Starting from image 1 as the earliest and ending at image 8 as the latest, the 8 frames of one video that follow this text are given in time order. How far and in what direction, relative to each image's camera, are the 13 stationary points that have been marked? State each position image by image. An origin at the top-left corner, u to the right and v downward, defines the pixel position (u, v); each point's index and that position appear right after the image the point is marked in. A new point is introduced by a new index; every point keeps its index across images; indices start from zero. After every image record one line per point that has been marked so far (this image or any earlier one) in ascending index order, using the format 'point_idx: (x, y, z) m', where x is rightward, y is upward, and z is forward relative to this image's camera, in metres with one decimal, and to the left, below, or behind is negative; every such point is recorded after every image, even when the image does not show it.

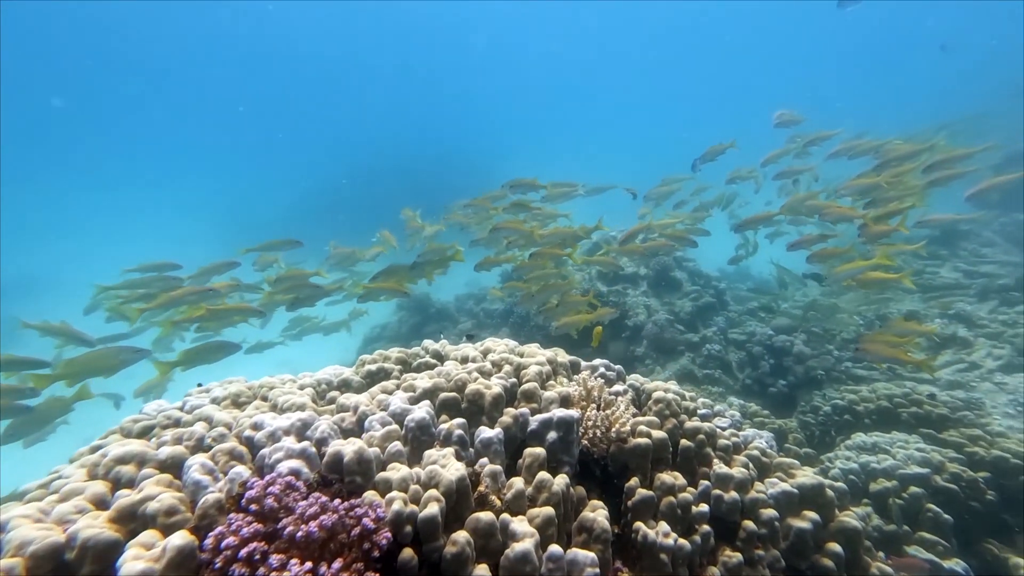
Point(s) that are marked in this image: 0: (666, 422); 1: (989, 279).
0: (+1.3, -1.1, +3.4) m
1: (+9.9, +0.2, +8.3) m
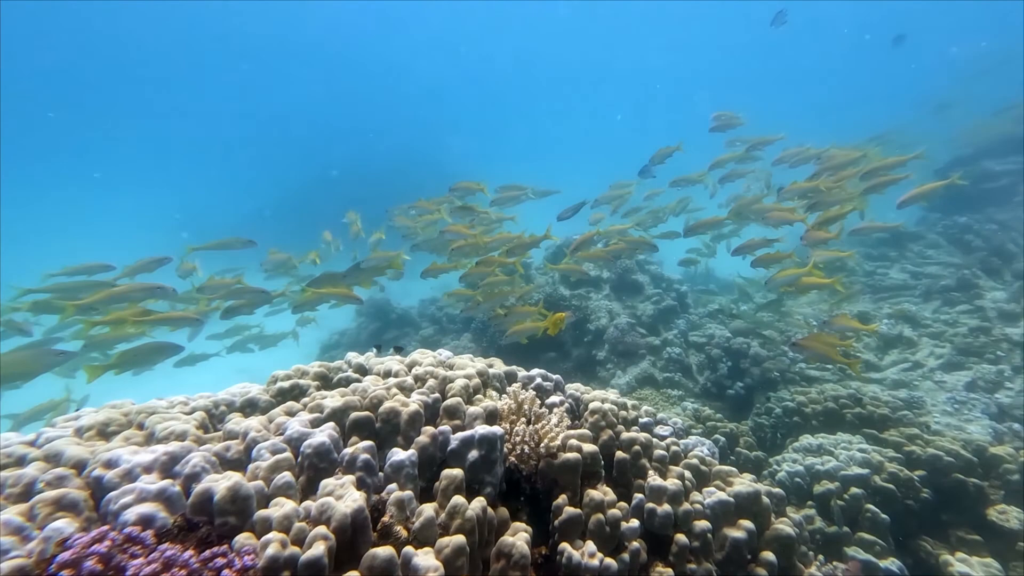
0: (+0.7, -1.2, +3.3) m
1: (+9.1, +0.2, +8.7) m
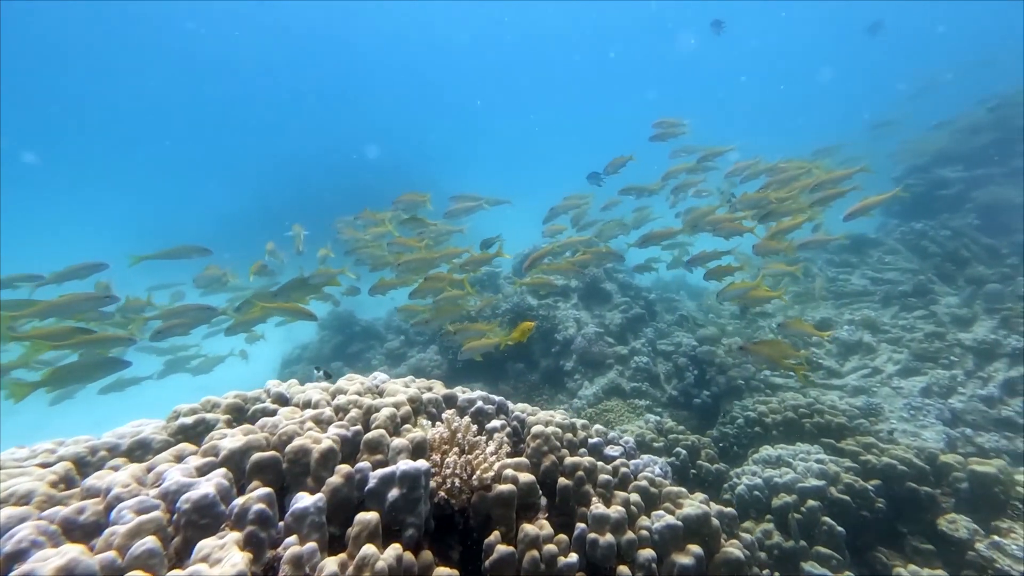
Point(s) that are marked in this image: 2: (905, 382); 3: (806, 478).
0: (+0.2, -1.3, +3.1) m
1: (+8.4, 0.0, +8.9) m
2: (+6.6, -1.6, +6.8) m
3: (+3.6, -2.3, +4.9) m
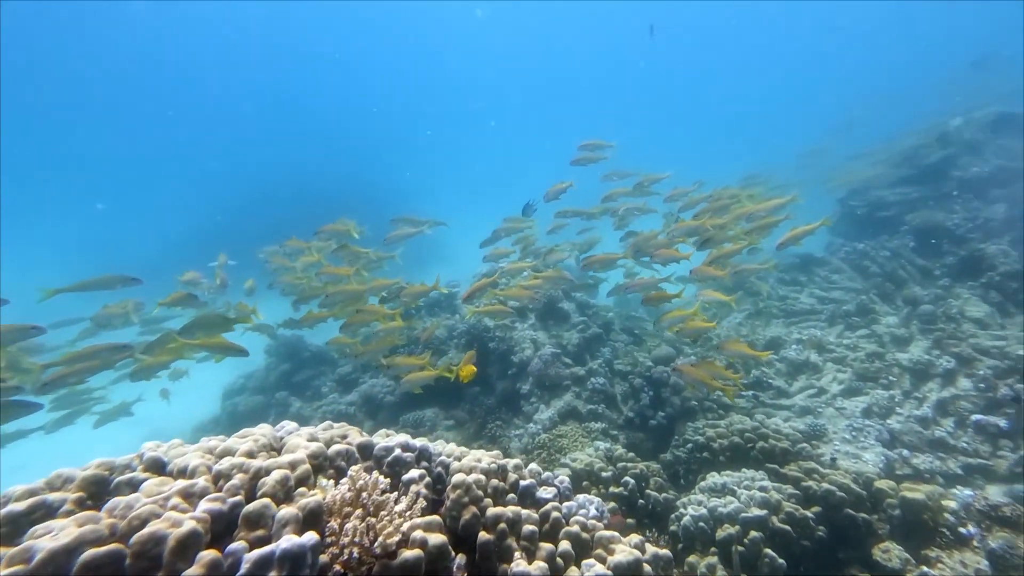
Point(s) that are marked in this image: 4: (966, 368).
0: (-0.4, -1.7, +2.9) m
1: (+7.4, -0.4, +9.2) m
2: (+5.8, -2.0, +6.9) m
3: (+2.9, -2.7, +4.9) m
4: (+7.7, -1.4, +6.8) m
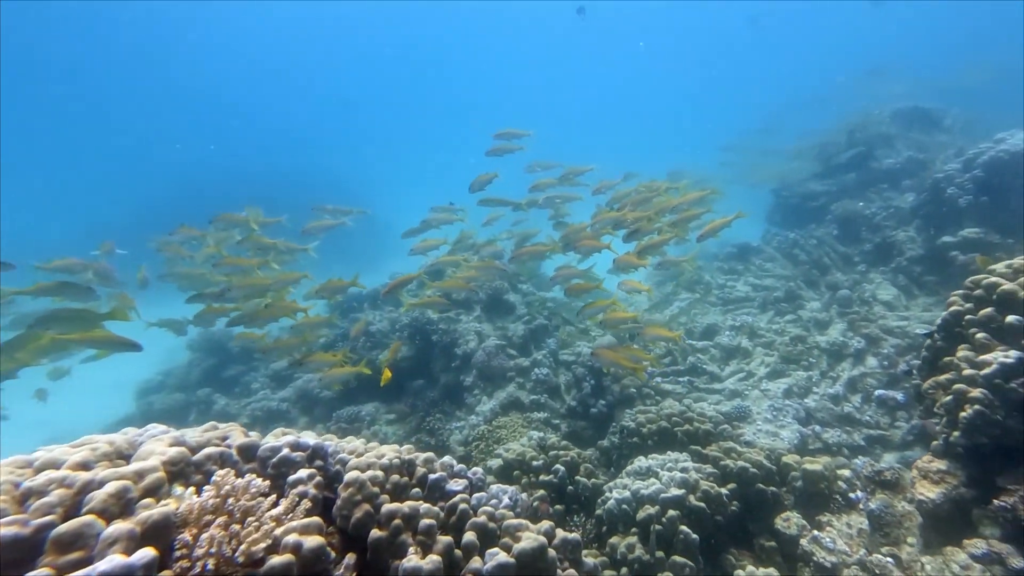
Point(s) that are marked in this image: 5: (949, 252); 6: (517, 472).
0: (-1.1, -1.6, +2.9) m
1: (+6.1, -0.1, +9.6) m
2: (+4.7, -1.8, +7.3) m
3: (+2.0, -2.5, +5.1) m
4: (+6.6, -1.1, +7.3) m
5: (+8.7, +0.7, +8.0) m
6: (+0.1, -2.6, +5.6) m
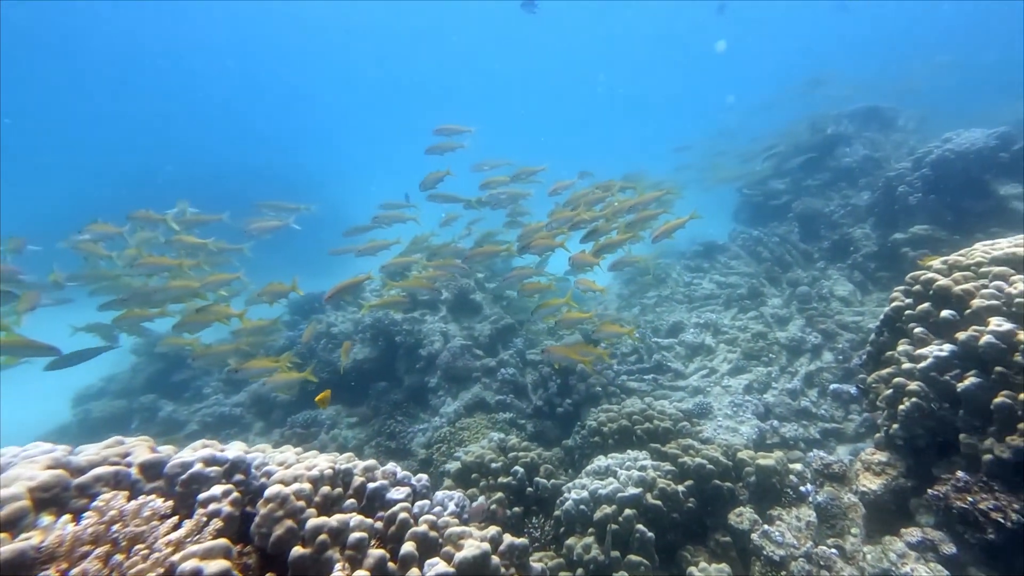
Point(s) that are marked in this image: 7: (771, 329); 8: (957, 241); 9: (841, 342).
0: (-1.6, -1.6, +2.7) m
1: (+5.4, 0.0, +9.8) m
2: (+4.0, -1.7, +7.4) m
3: (+1.4, -2.5, +5.1) m
4: (+5.9, -1.0, +7.5) m
5: (+8.0, +0.8, +8.3) m
6: (-0.5, -2.6, +5.5) m
7: (+5.3, -0.8, +8.3) m
8: (+8.9, +0.9, +8.0) m
9: (+6.0, -1.0, +7.3) m
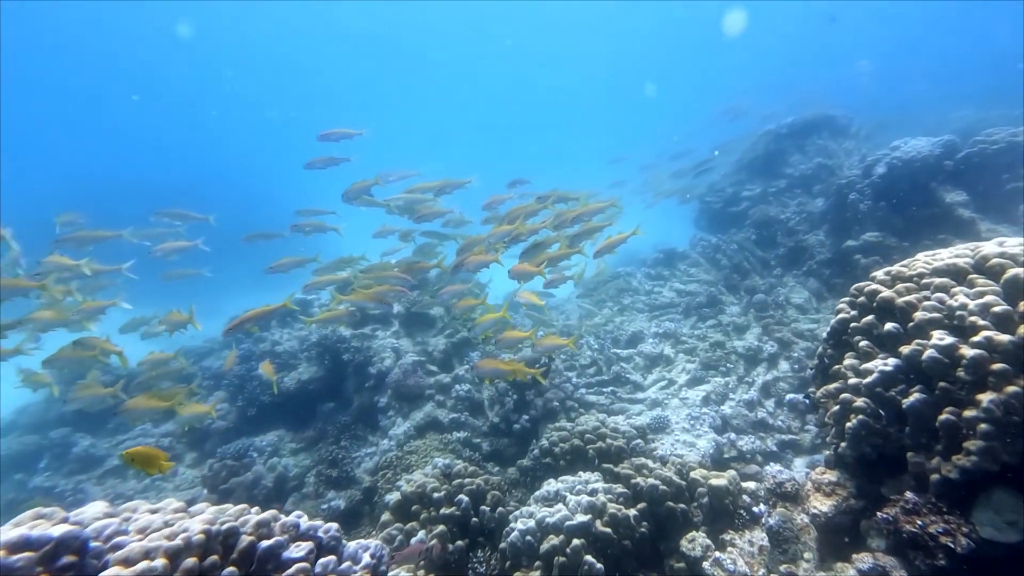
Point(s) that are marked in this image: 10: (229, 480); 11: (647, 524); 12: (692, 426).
0: (-2.2, -1.8, +2.3) m
1: (+4.4, -0.2, +9.7) m
2: (+3.2, -1.9, +7.2) m
3: (+0.7, -2.7, +4.7) m
4: (+5.1, -1.2, +7.4) m
5: (+7.0, +0.7, +8.3) m
6: (-1.2, -2.8, +5.1) m
7: (+4.4, -1.0, +8.2) m
8: (+8.0, +0.8, +8.2) m
9: (+5.2, -1.1, +7.3) m
10: (-4.6, -3.1, +6.5) m
11: (+1.6, -2.8, +4.8) m
12: (+2.8, -2.2, +6.4) m
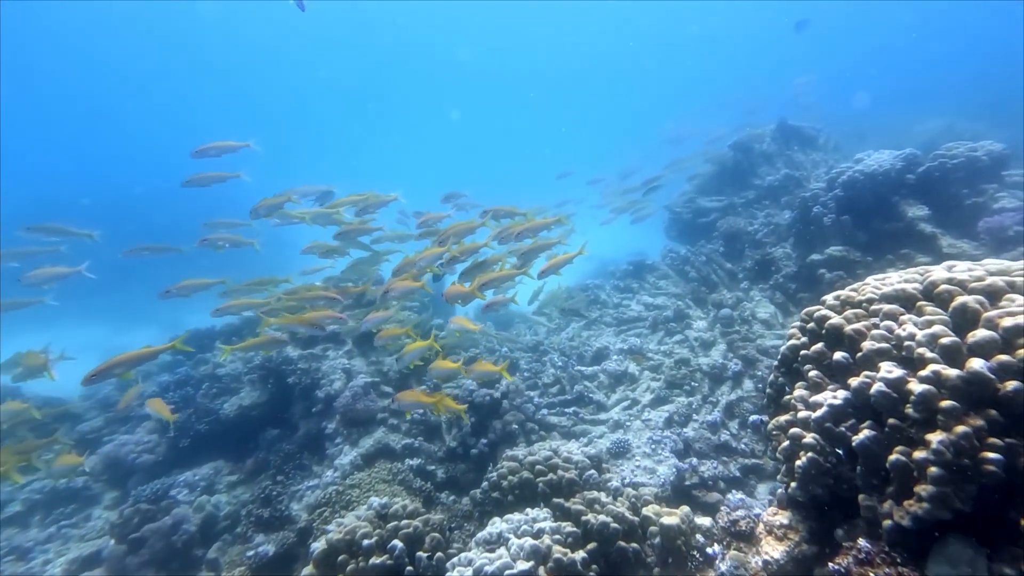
0: (-2.8, -2.1, +1.8) m
1: (+3.5, -0.5, +9.4) m
2: (+2.4, -2.2, +6.9) m
3: (0.0, -3.0, +4.4) m
4: (+4.3, -1.4, +7.2) m
5: (+6.2, +0.4, +8.2) m
6: (-1.9, -3.1, +4.6) m
7: (+3.6, -1.3, +7.9) m
8: (+7.1, +0.6, +8.0) m
9: (+4.4, -1.4, +7.0) m
10: (-5.4, -3.5, +5.9) m
11: (+0.9, -3.1, +4.4) m
12: (+2.1, -2.5, +6.1) m
